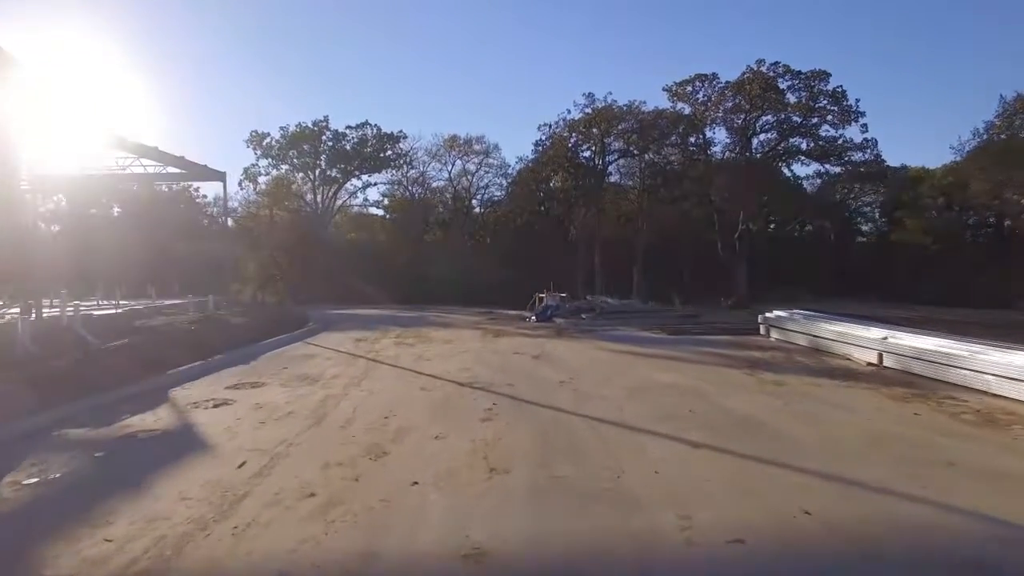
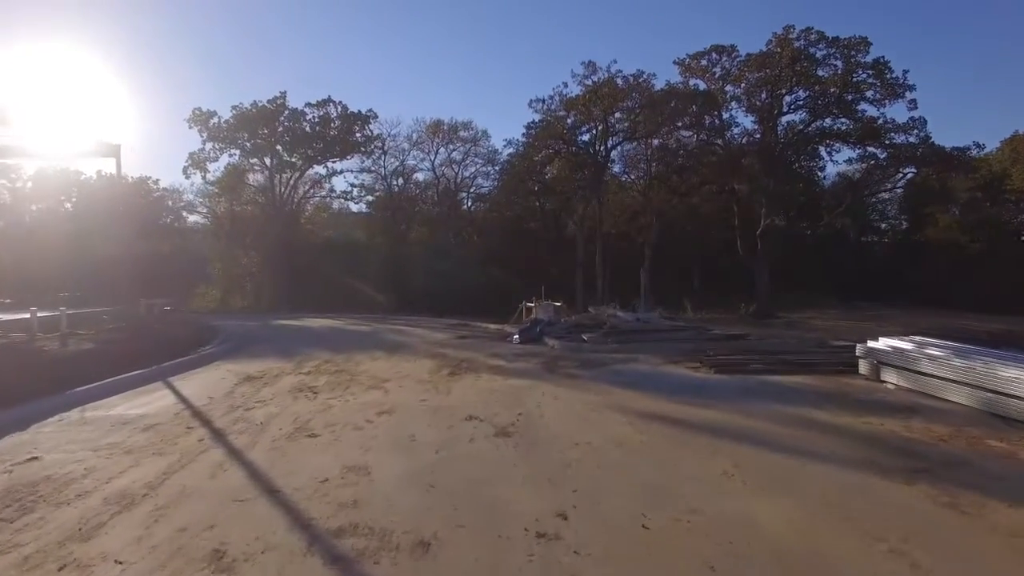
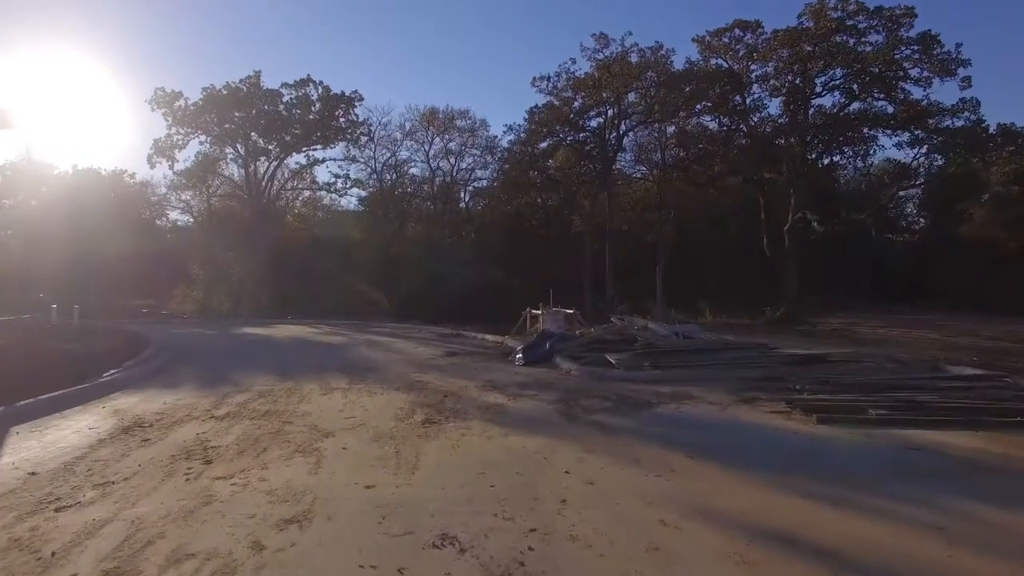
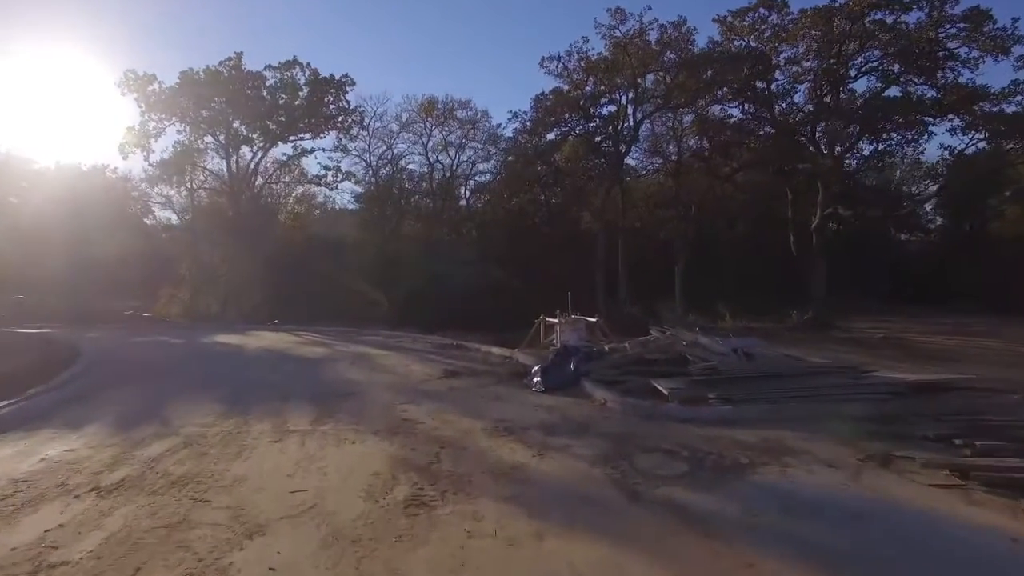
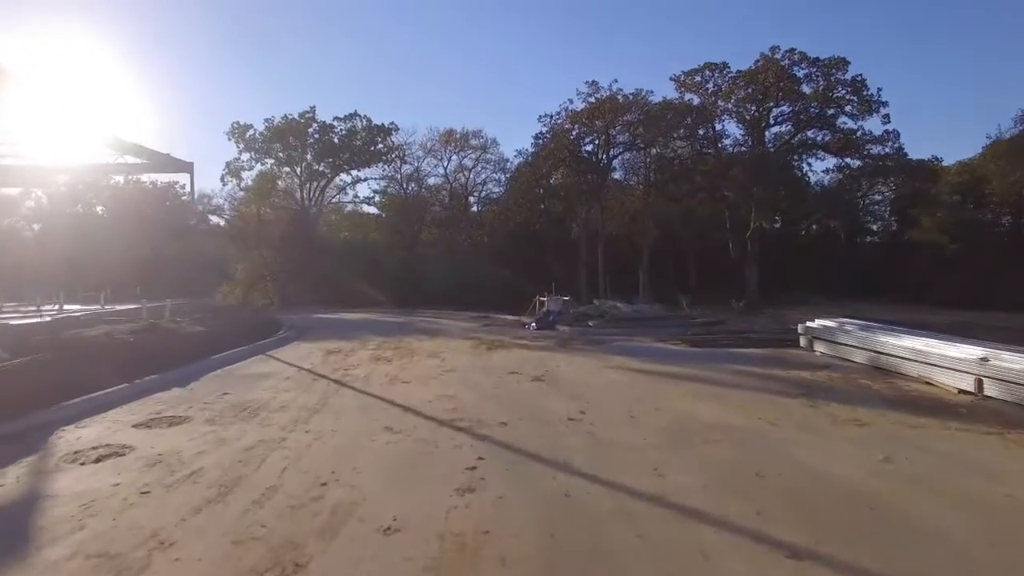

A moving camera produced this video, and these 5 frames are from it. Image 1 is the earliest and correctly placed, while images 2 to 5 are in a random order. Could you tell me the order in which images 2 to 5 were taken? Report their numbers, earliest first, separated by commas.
5, 2, 3, 4
